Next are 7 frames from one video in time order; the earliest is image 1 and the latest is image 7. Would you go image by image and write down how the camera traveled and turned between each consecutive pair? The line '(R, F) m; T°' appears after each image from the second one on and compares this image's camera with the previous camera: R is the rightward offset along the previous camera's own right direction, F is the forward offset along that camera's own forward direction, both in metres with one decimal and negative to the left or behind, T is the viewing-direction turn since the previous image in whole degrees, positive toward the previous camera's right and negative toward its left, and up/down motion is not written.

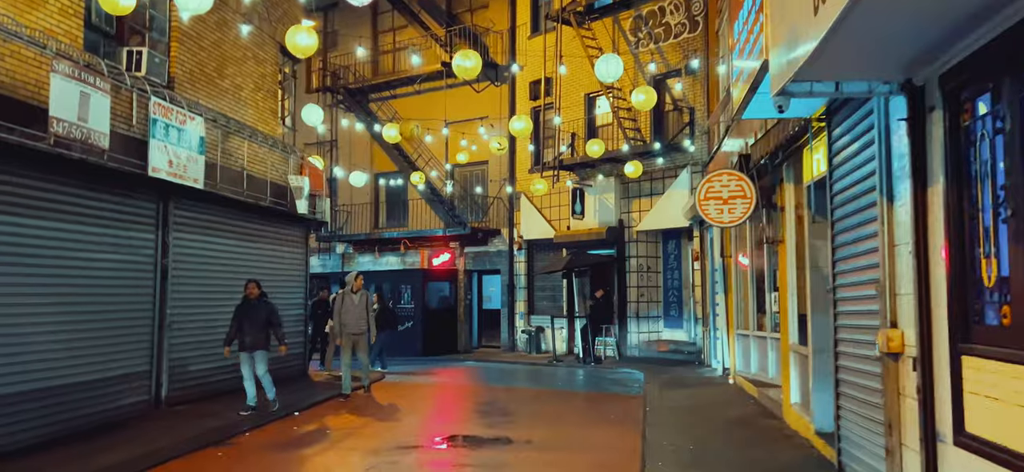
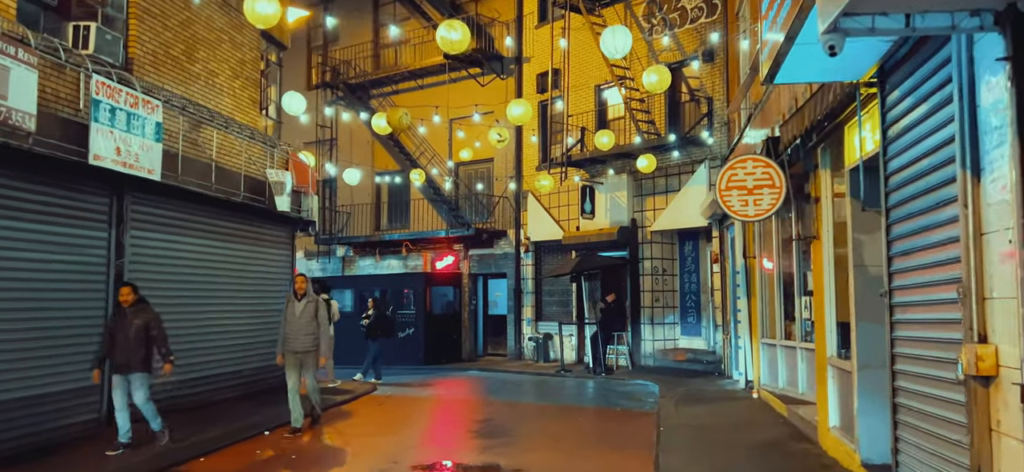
(+0.2, +1.2) m; -1°
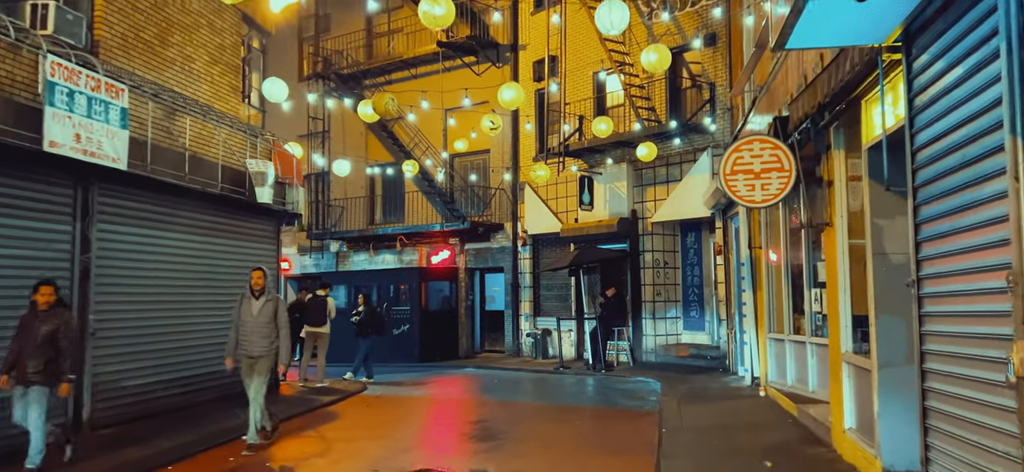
(+0.1, +0.6) m; 0°
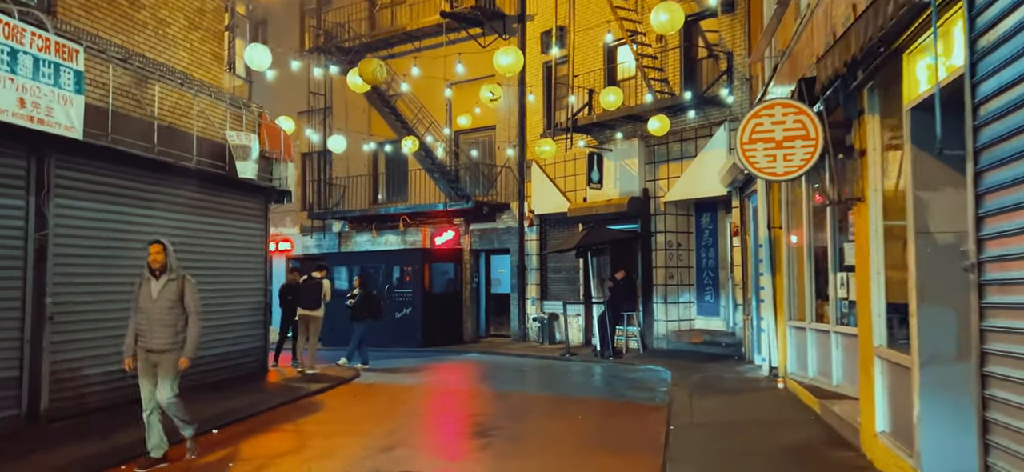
(+0.2, +0.8) m; -1°
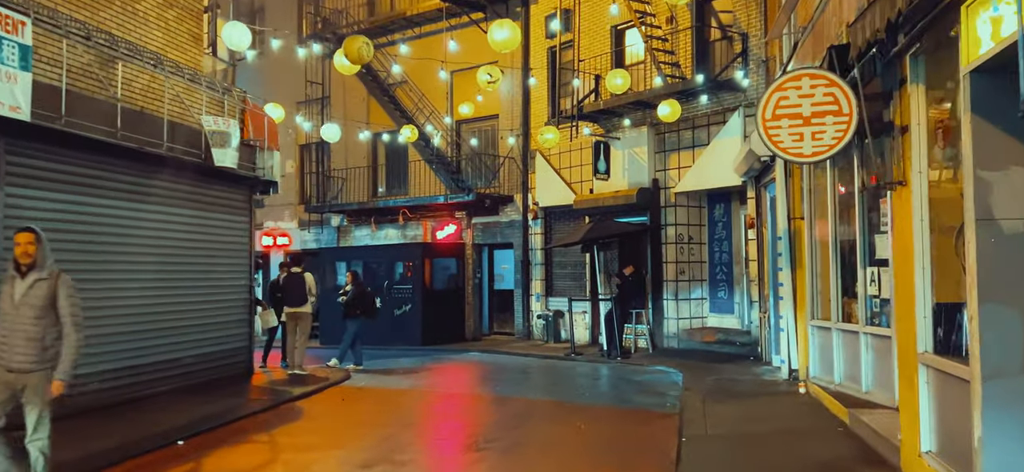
(+0.1, +0.8) m; -1°
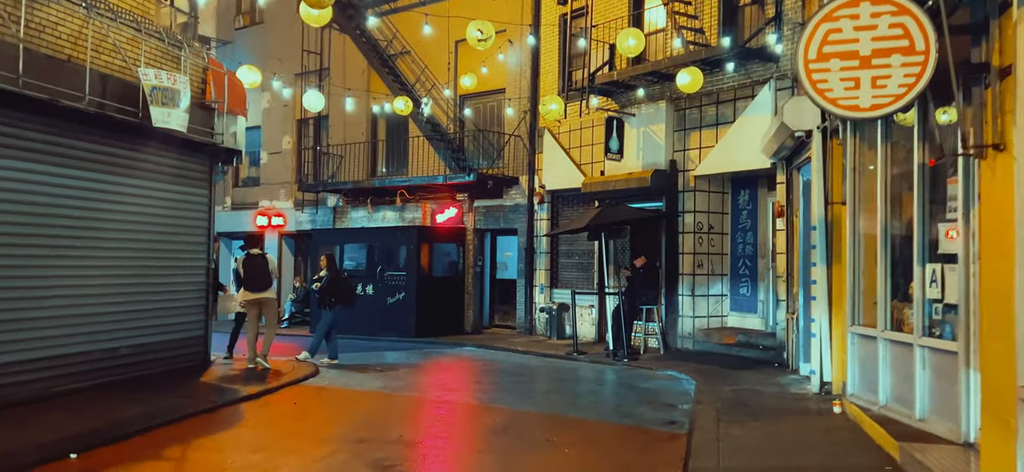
(+0.4, +1.5) m; -2°
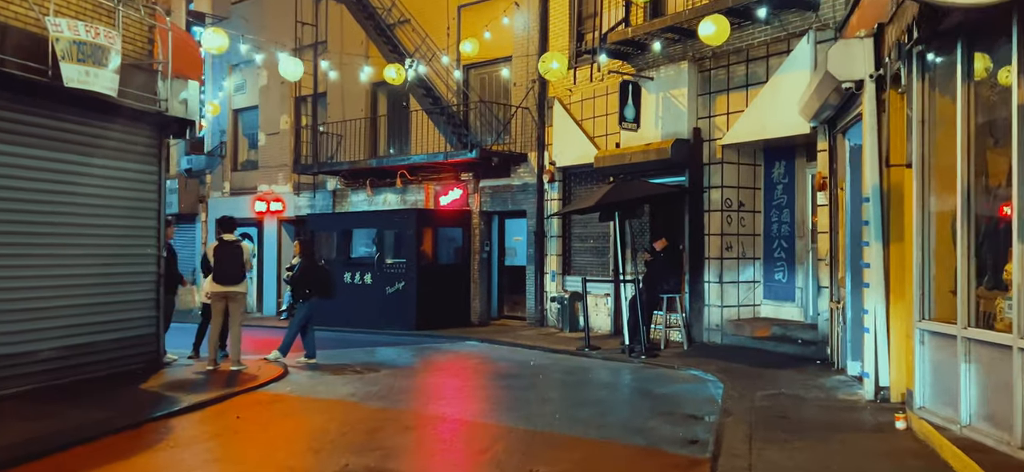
(+0.4, +1.5) m; -2°
